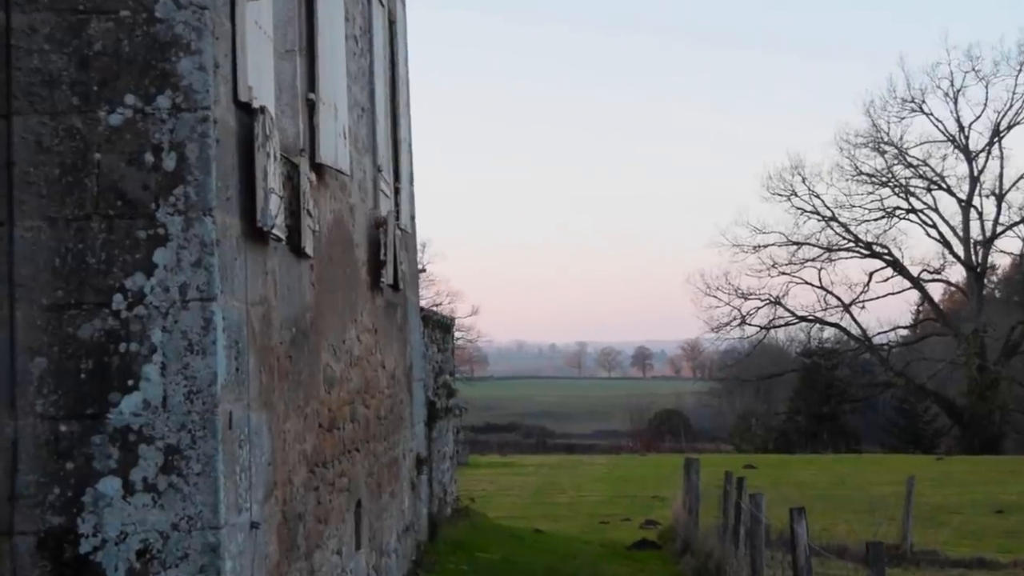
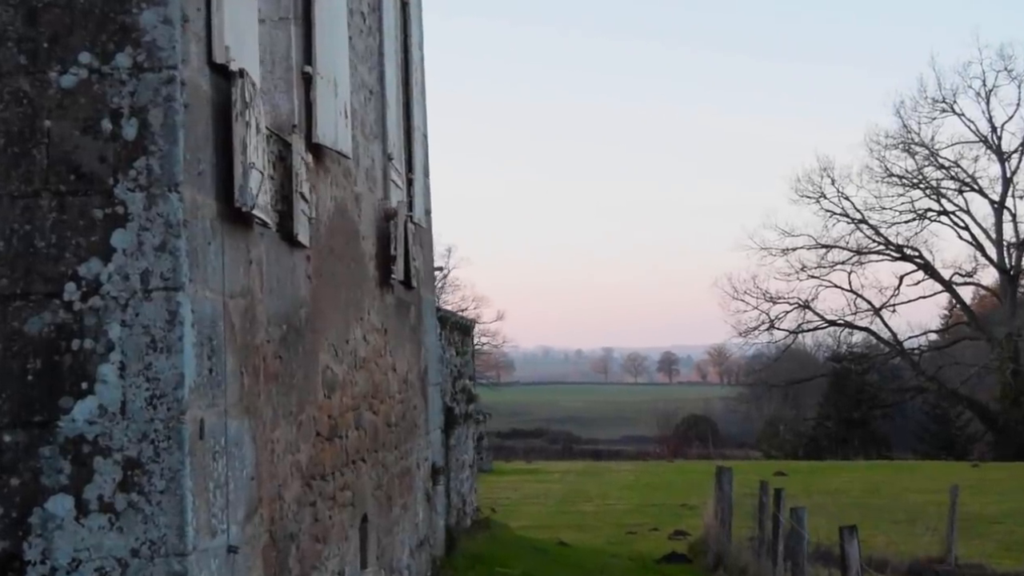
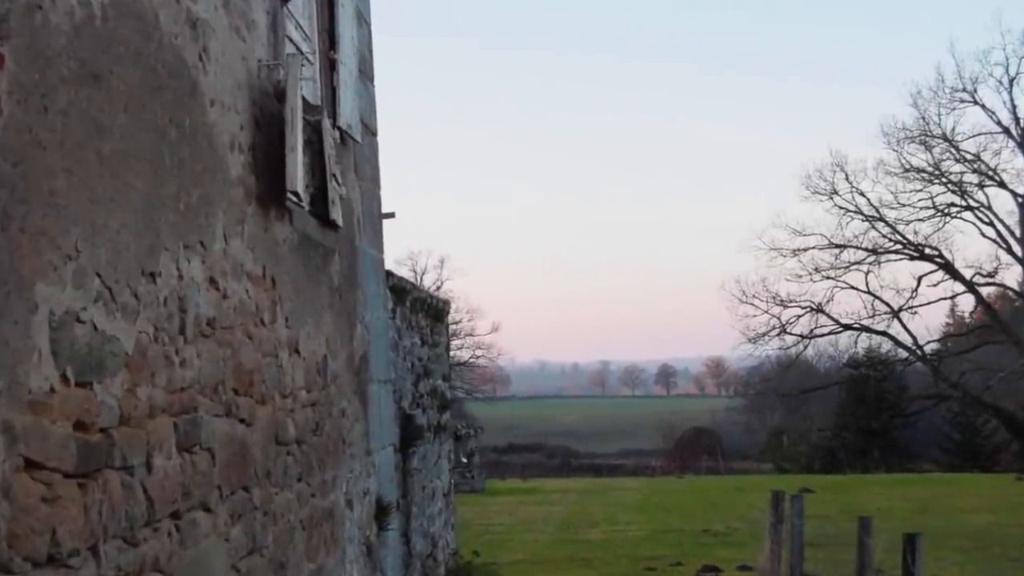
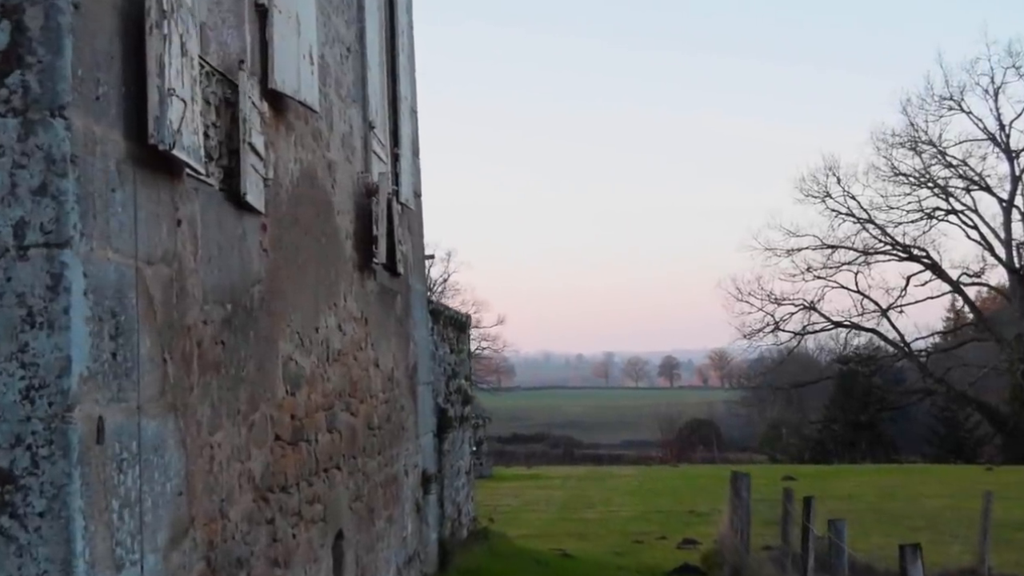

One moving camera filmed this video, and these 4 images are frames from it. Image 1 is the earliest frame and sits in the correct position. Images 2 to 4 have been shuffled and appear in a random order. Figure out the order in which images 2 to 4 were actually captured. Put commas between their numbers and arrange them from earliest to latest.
2, 4, 3
